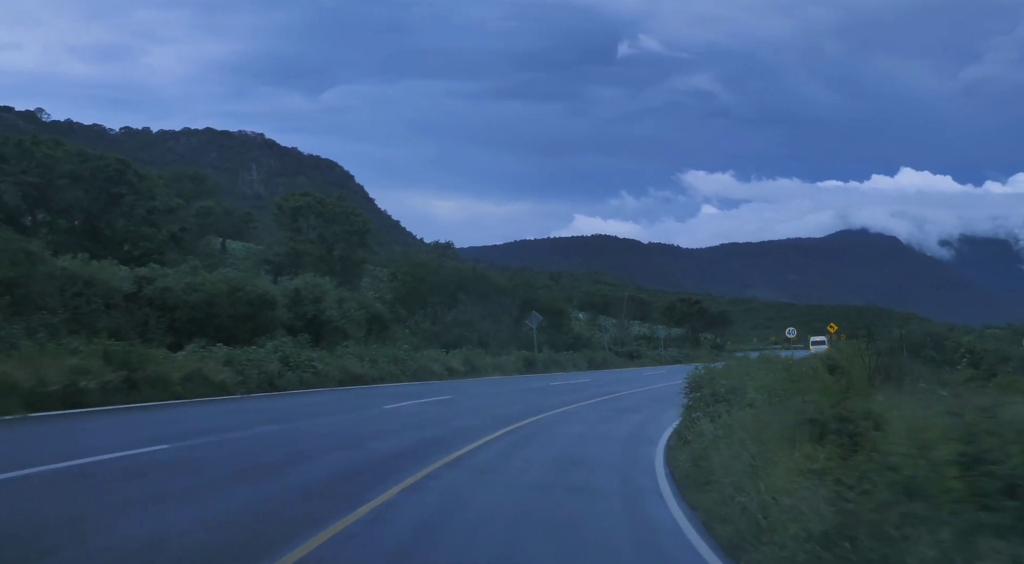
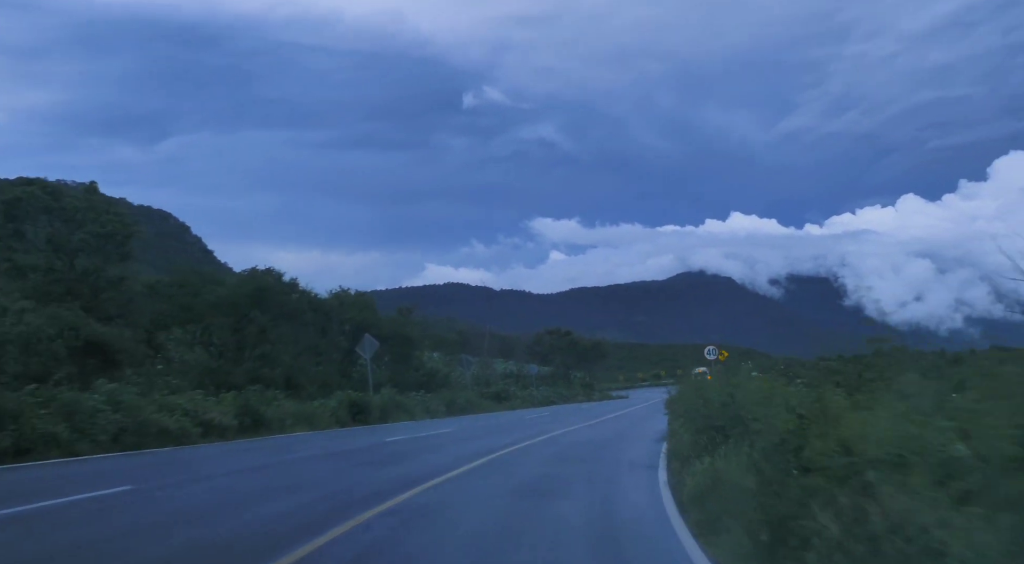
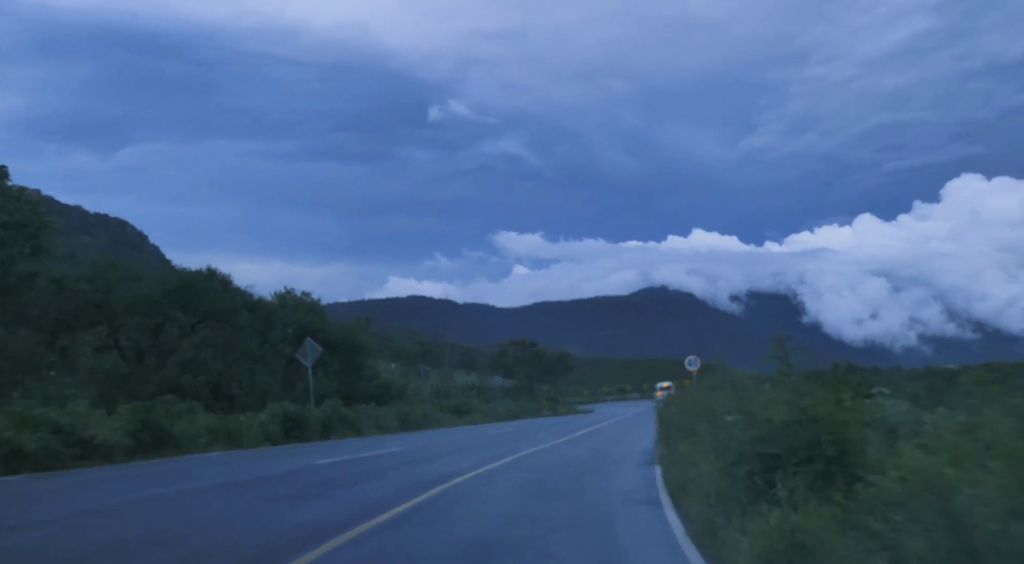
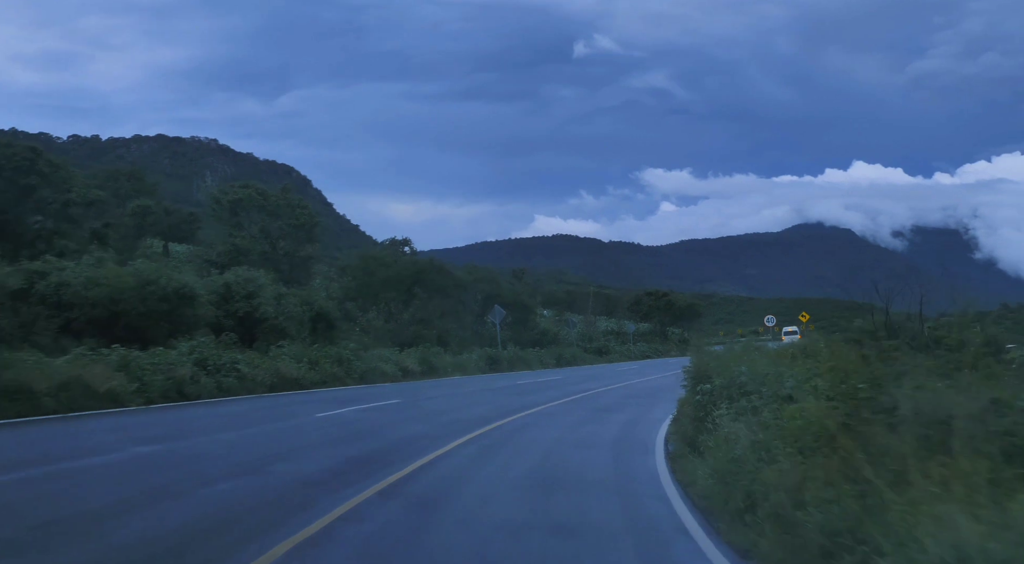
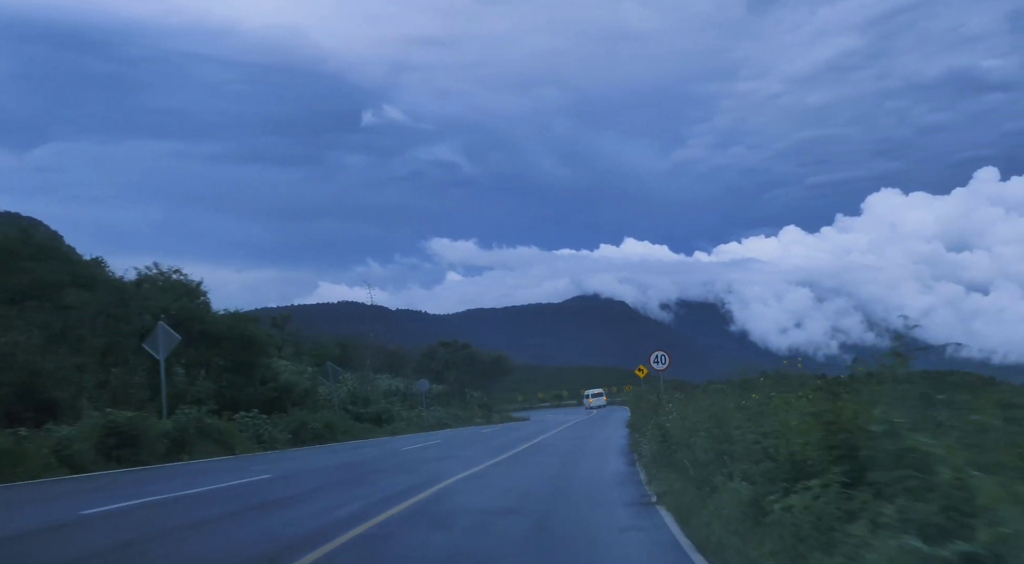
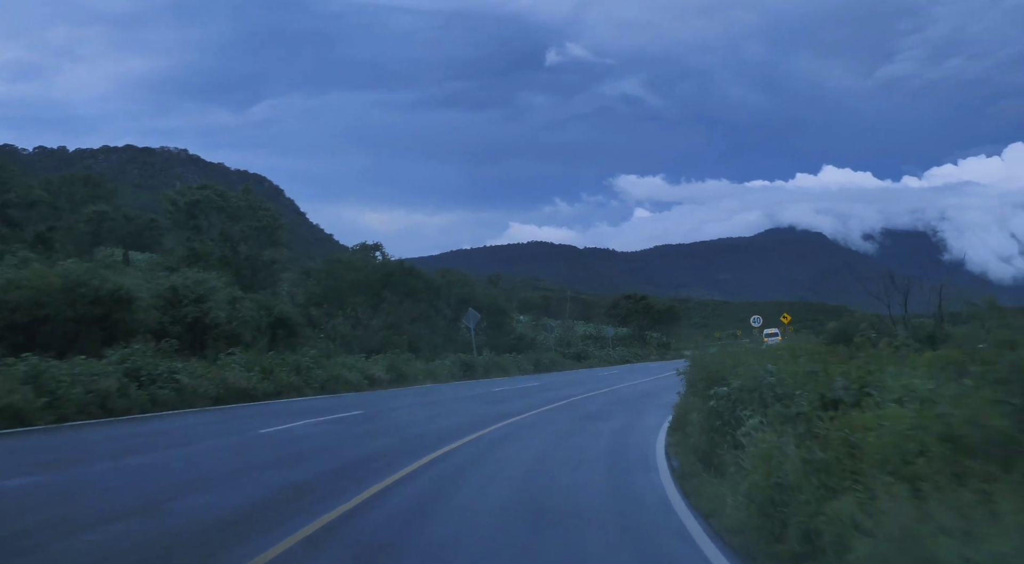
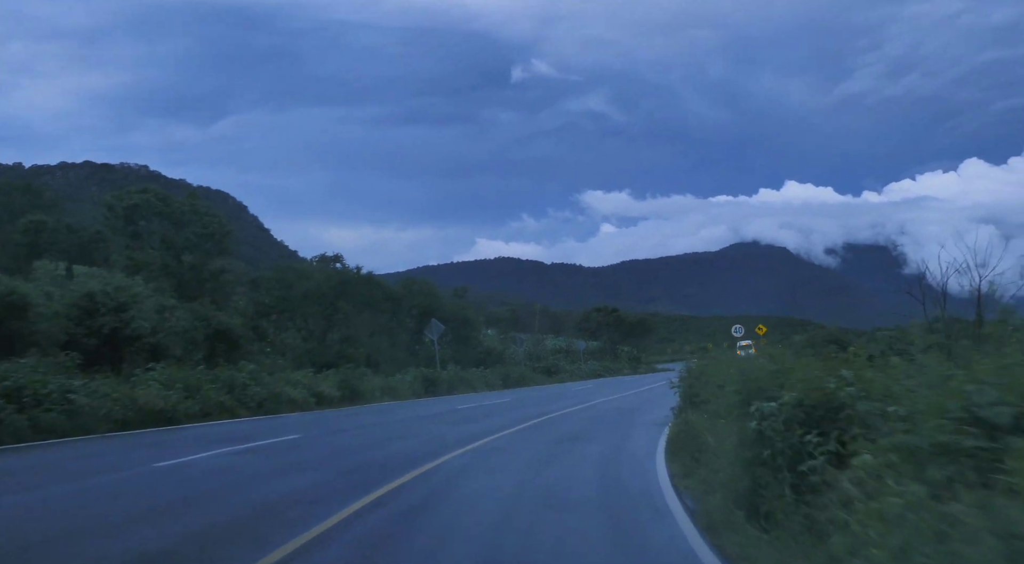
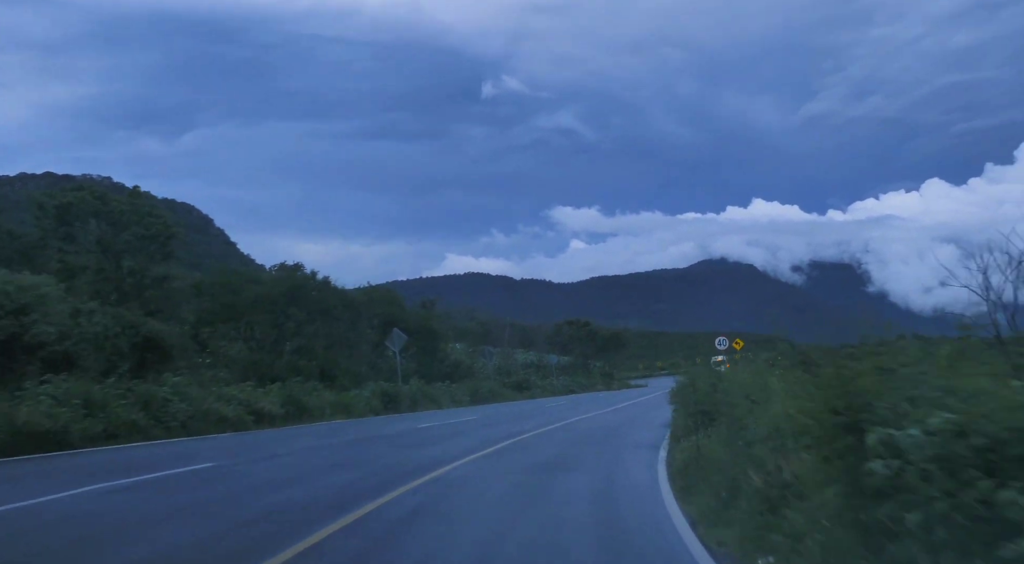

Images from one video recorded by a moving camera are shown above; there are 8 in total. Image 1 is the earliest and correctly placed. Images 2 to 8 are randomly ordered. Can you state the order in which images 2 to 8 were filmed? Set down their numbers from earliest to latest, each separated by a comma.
4, 6, 7, 8, 2, 3, 5
